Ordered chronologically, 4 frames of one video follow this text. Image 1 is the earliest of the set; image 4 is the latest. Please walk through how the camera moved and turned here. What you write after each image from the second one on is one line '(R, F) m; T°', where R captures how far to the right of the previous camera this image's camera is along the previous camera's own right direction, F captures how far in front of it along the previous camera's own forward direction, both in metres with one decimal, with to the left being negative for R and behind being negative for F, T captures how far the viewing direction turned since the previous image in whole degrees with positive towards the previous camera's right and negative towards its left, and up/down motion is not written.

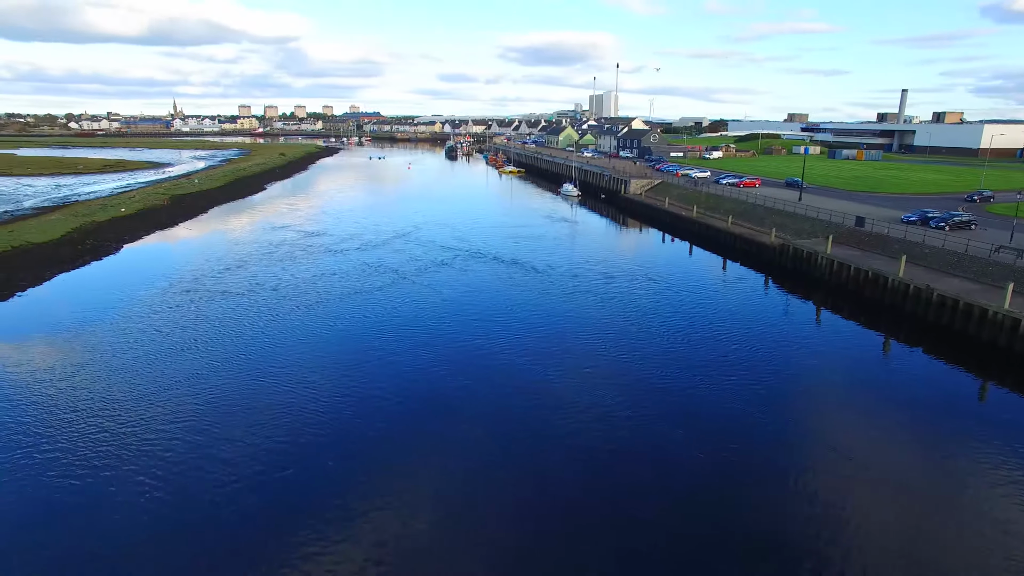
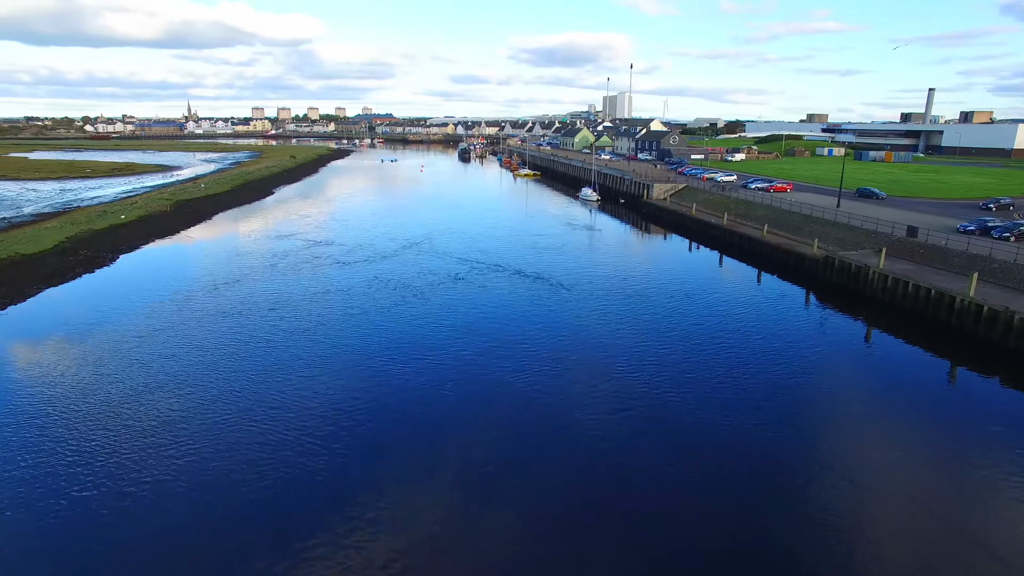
(-0.1, +0.7) m; -1°
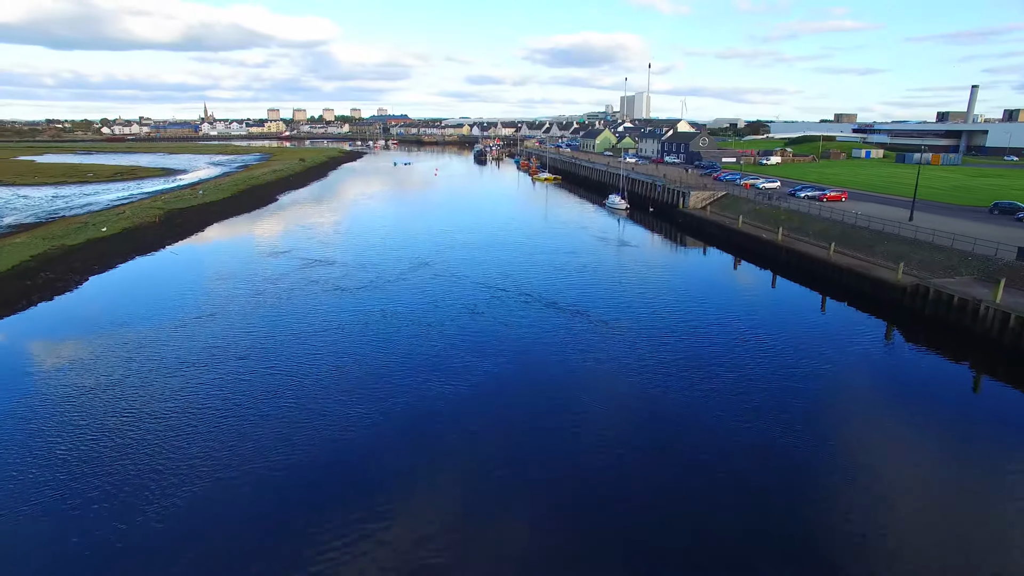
(-0.2, +1.3) m; -1°
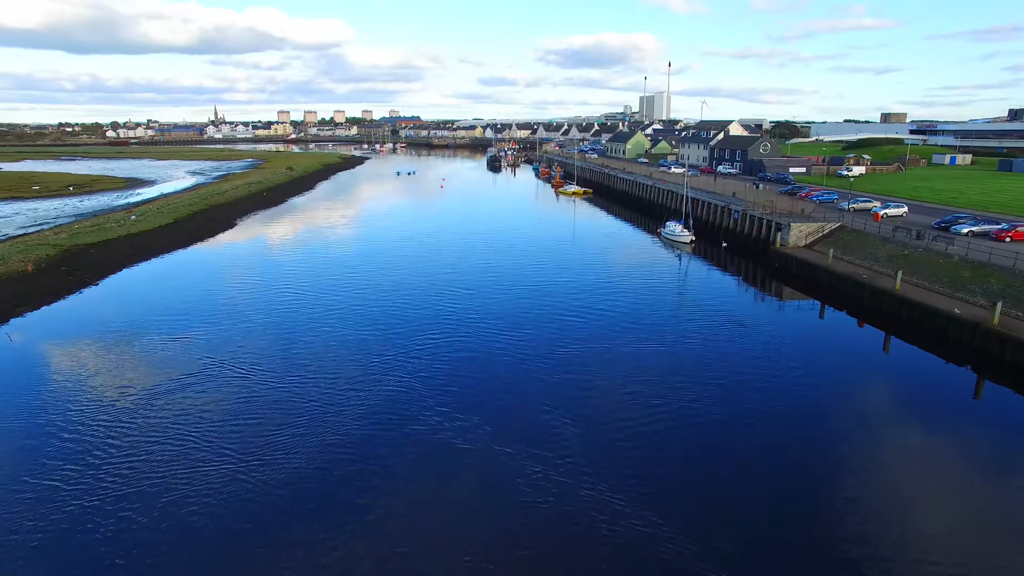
(-0.2, +3.9) m; -1°
